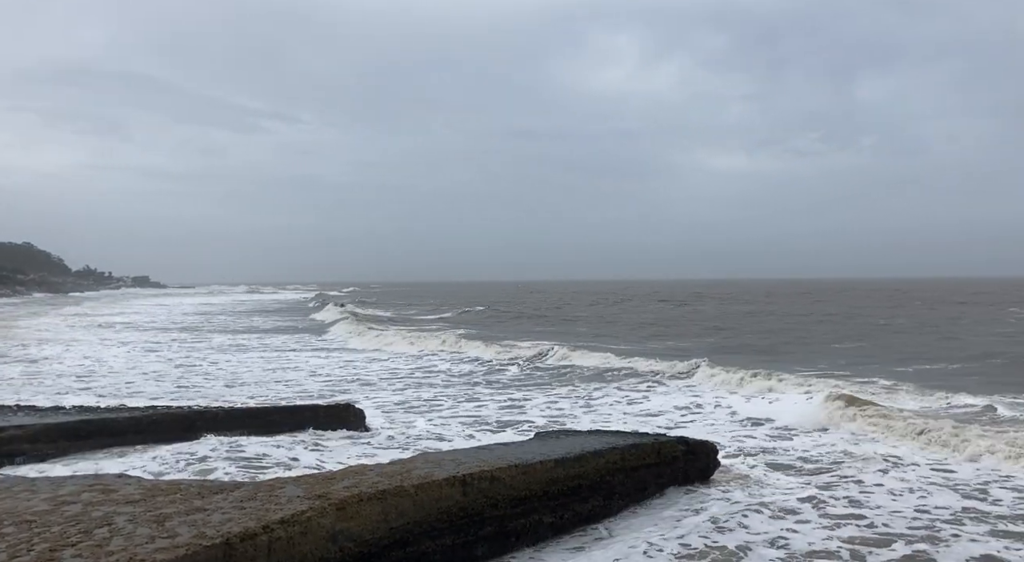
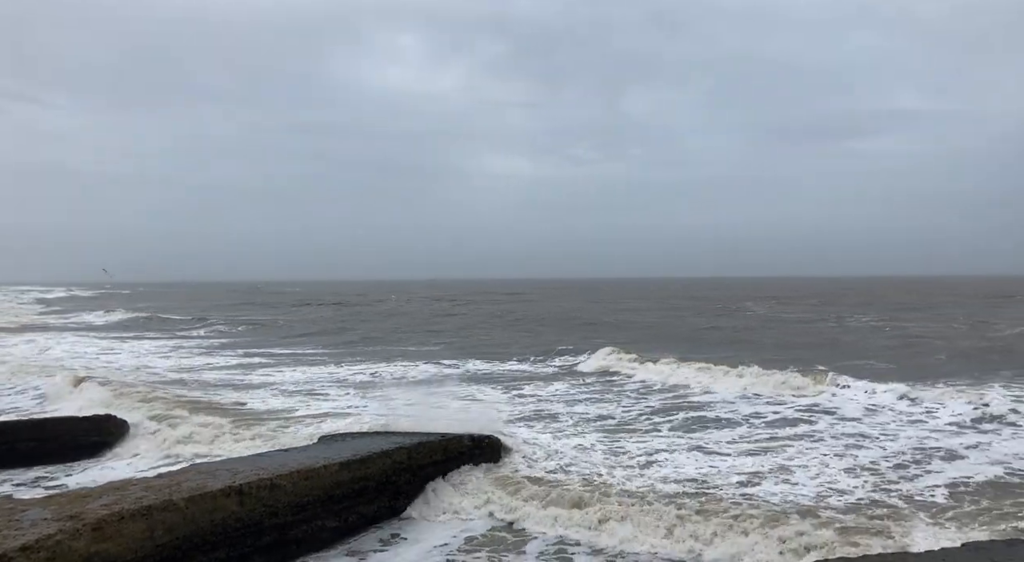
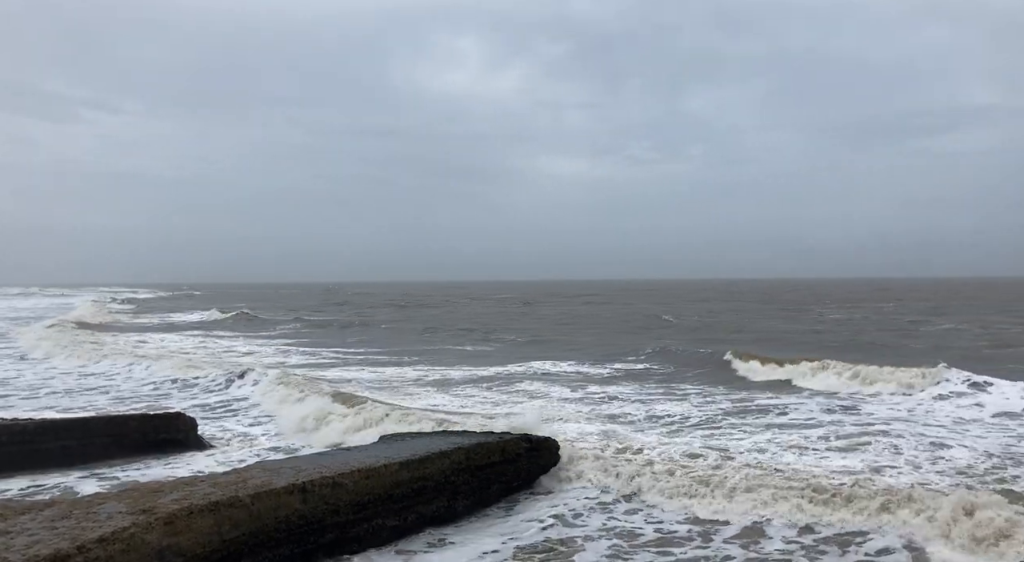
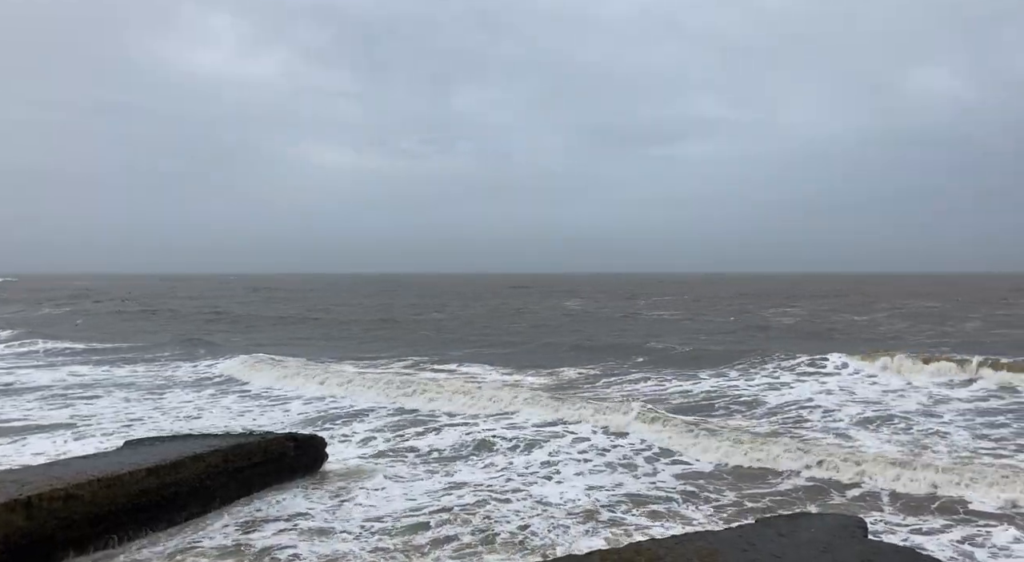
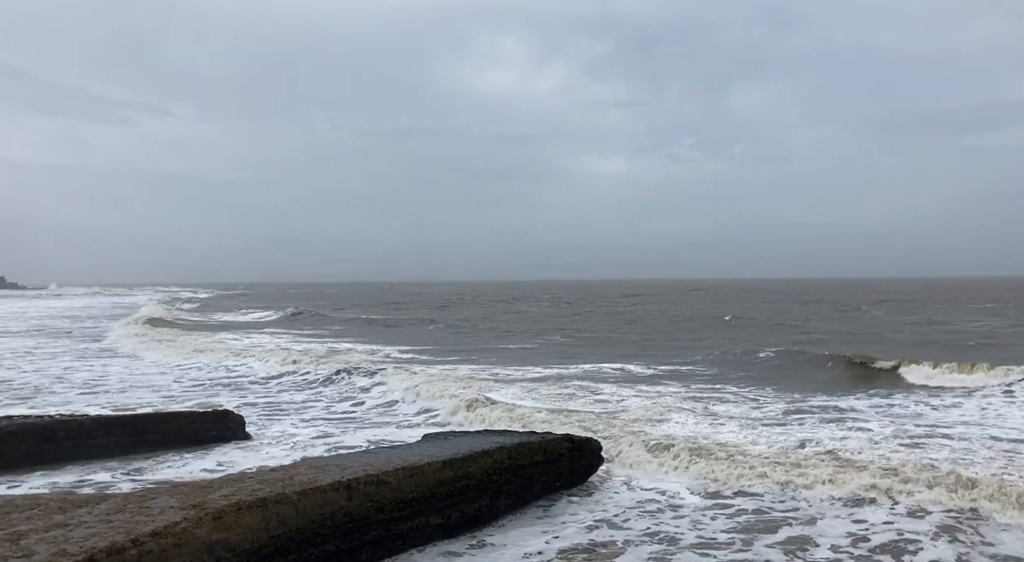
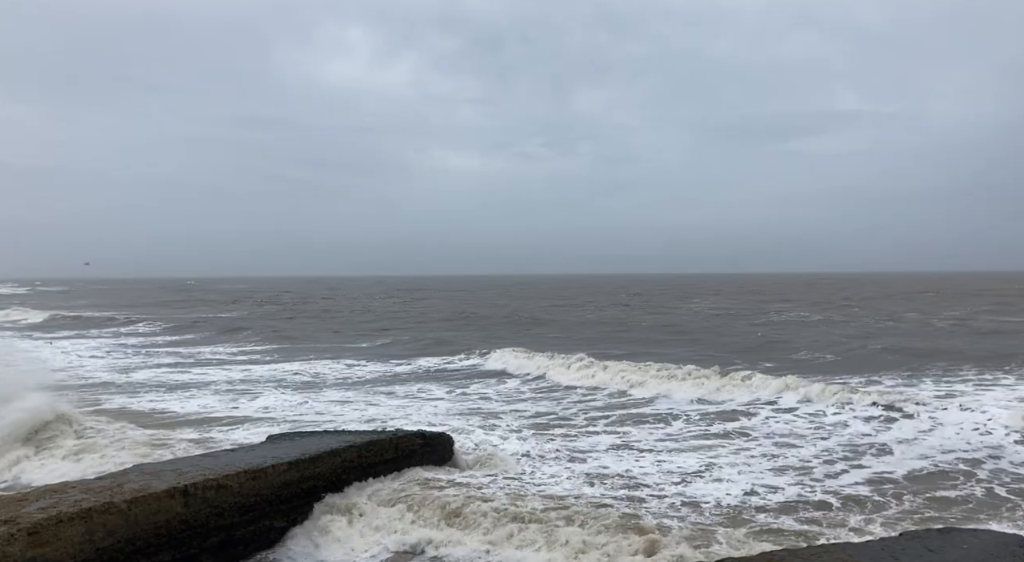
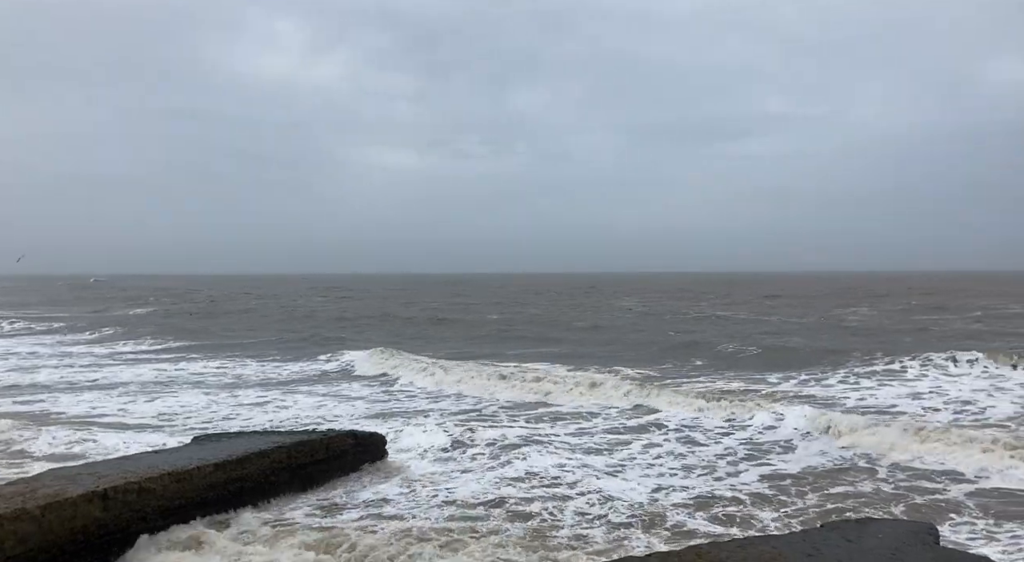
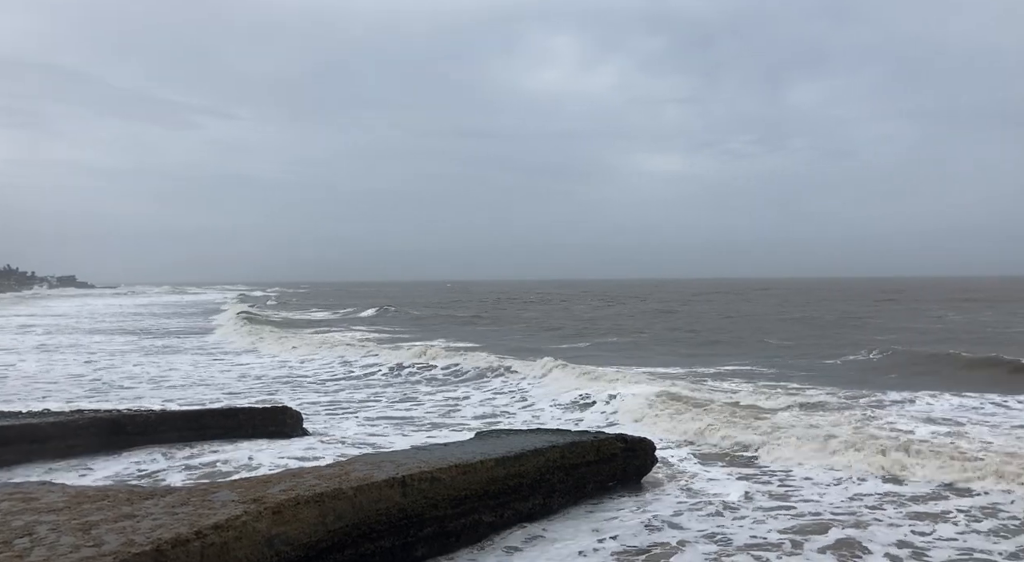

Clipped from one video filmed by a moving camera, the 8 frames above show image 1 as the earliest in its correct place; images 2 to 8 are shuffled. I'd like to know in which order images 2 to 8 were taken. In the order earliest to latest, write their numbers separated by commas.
8, 5, 3, 2, 6, 7, 4
